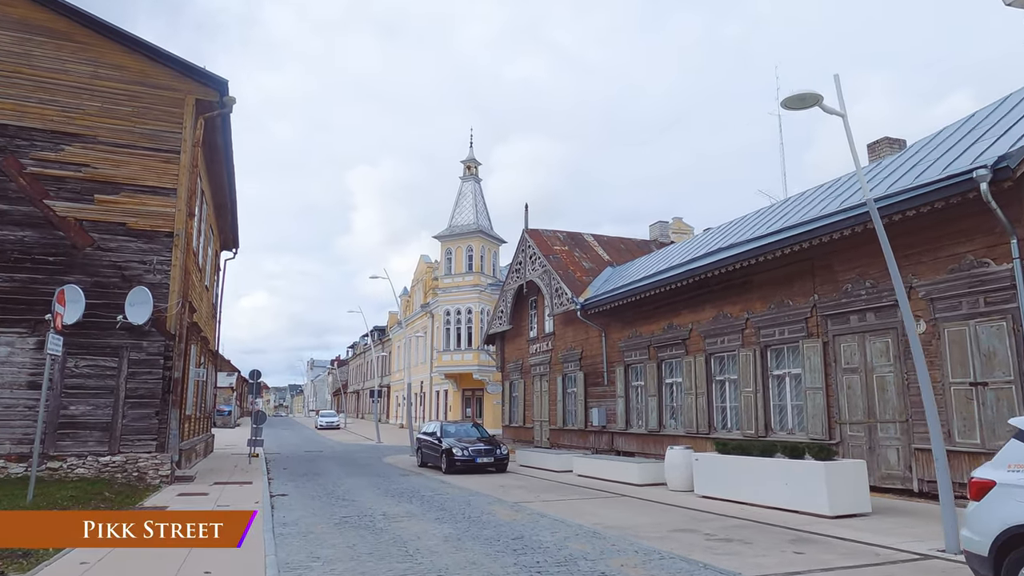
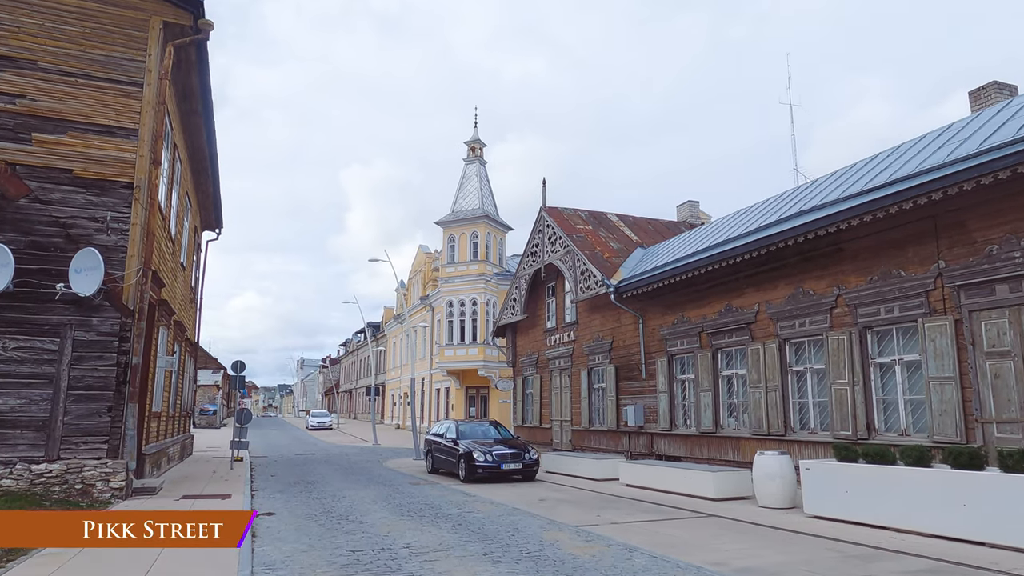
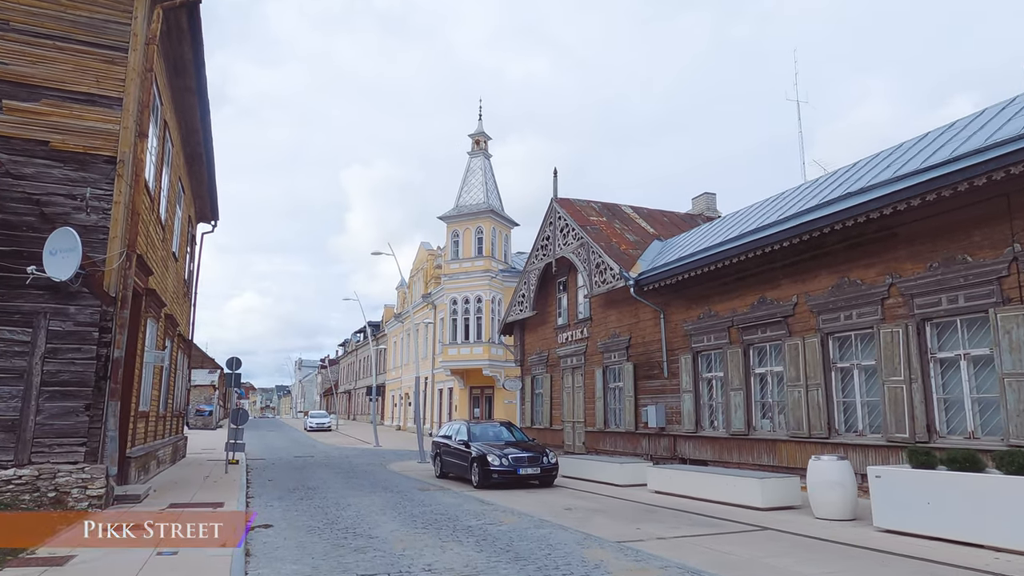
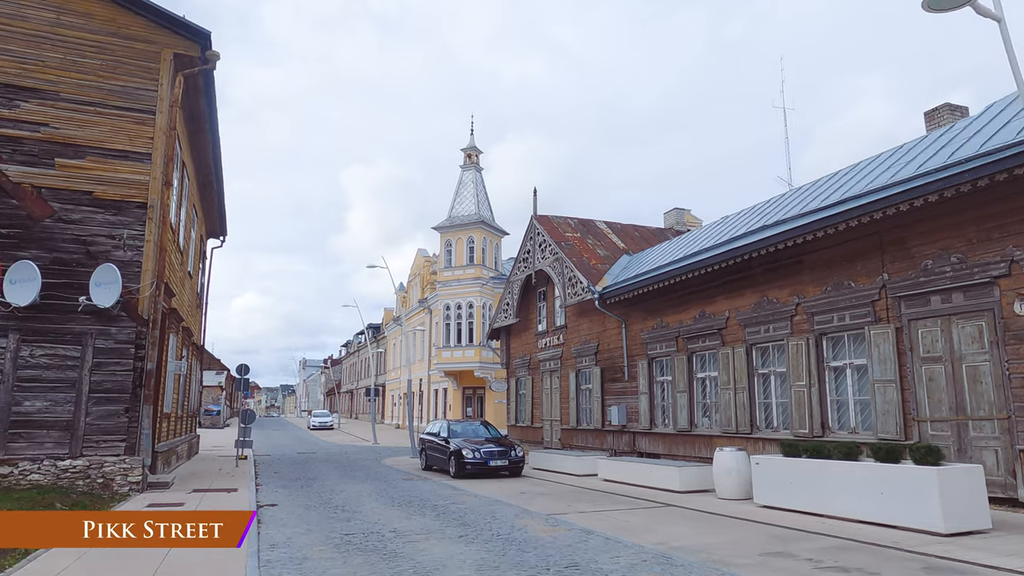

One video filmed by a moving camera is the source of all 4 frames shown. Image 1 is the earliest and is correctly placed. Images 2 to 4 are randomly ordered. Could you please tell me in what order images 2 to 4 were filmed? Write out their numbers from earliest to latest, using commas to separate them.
4, 2, 3
